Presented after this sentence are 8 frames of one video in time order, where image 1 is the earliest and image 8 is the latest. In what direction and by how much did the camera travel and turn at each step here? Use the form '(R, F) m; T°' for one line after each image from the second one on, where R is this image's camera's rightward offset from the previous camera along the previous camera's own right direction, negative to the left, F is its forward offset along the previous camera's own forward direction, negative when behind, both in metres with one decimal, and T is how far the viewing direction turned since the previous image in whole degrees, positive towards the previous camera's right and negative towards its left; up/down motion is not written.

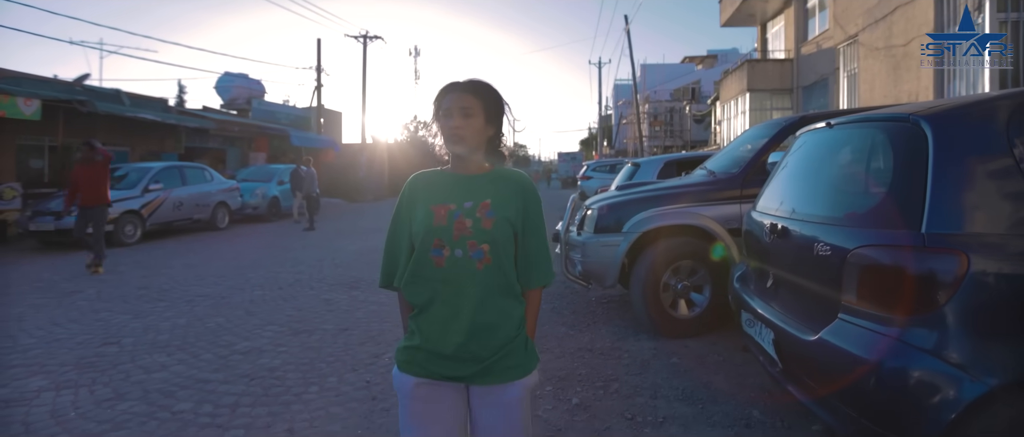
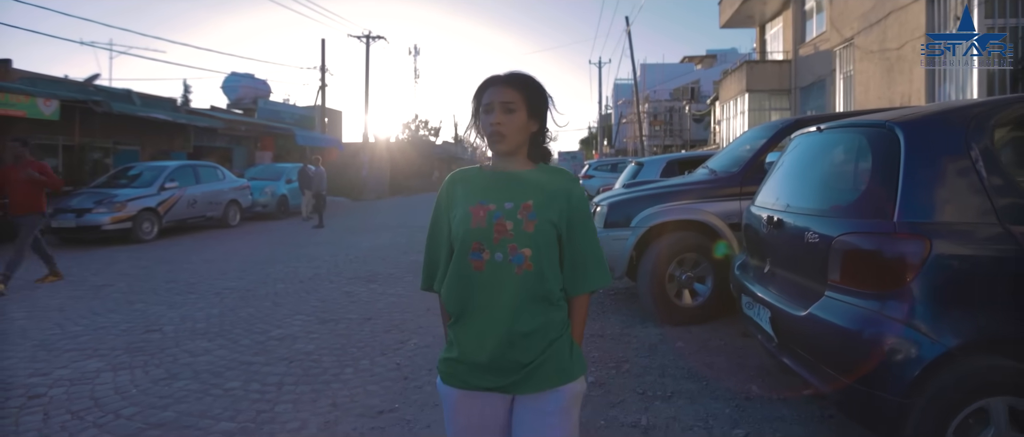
(-0.1, -0.4) m; 0°
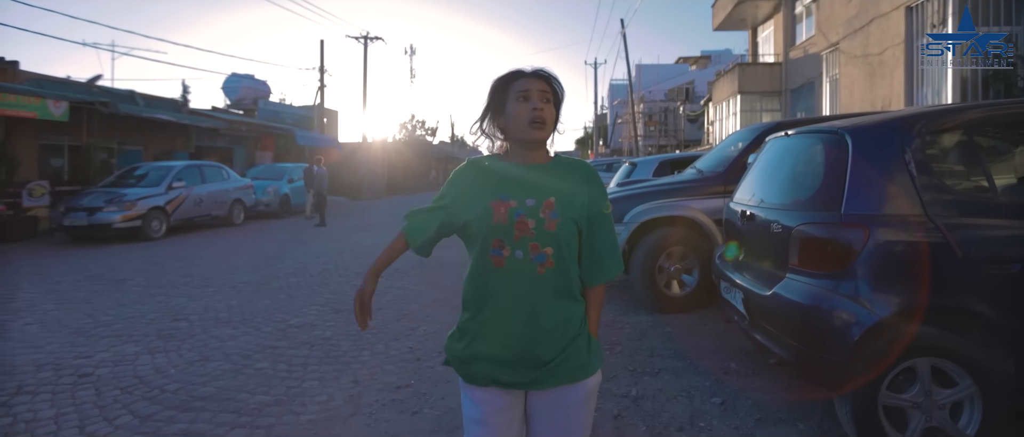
(-0.1, -0.5) m; 0°
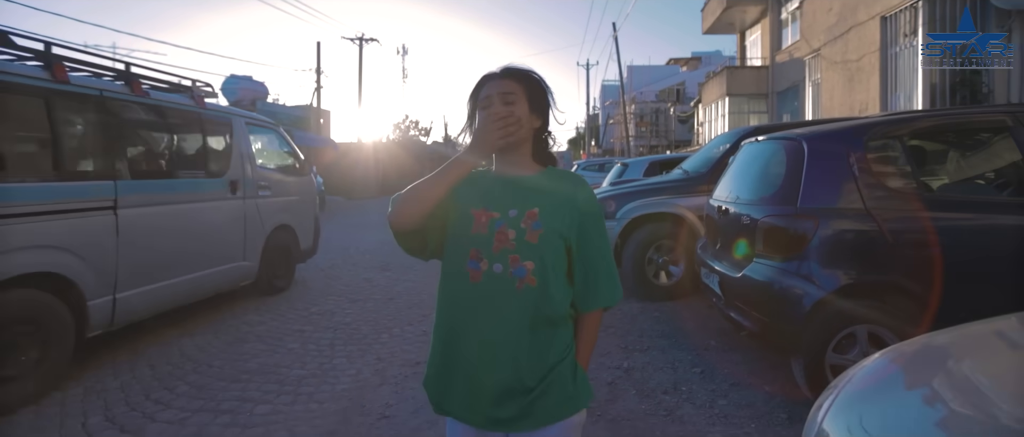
(-0.1, -0.6) m; +1°
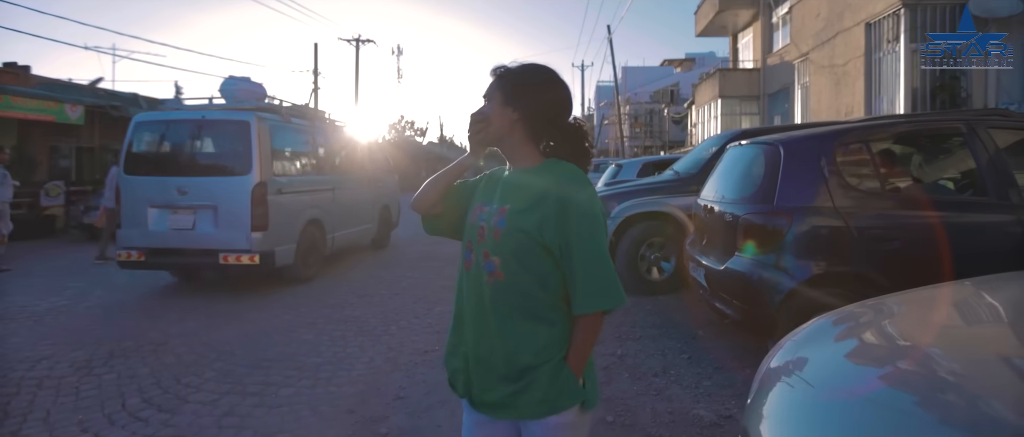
(-0.1, -0.4) m; 0°
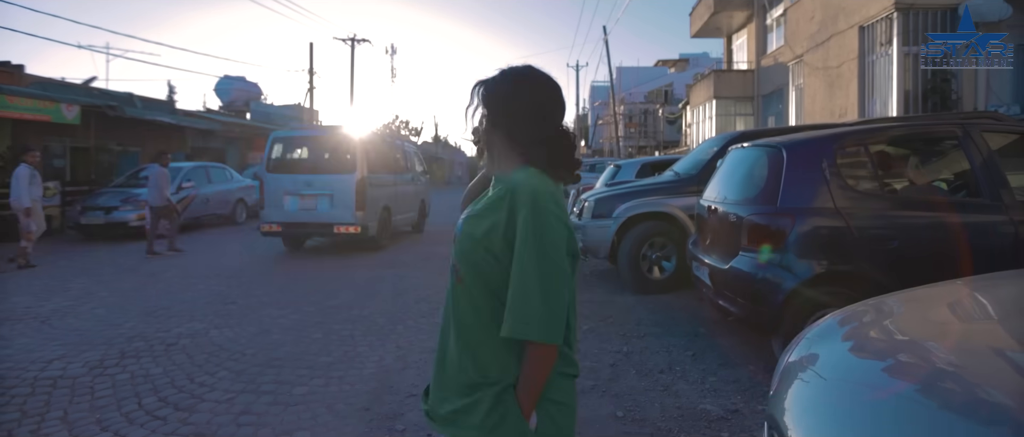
(-0.1, -0.1) m; +1°
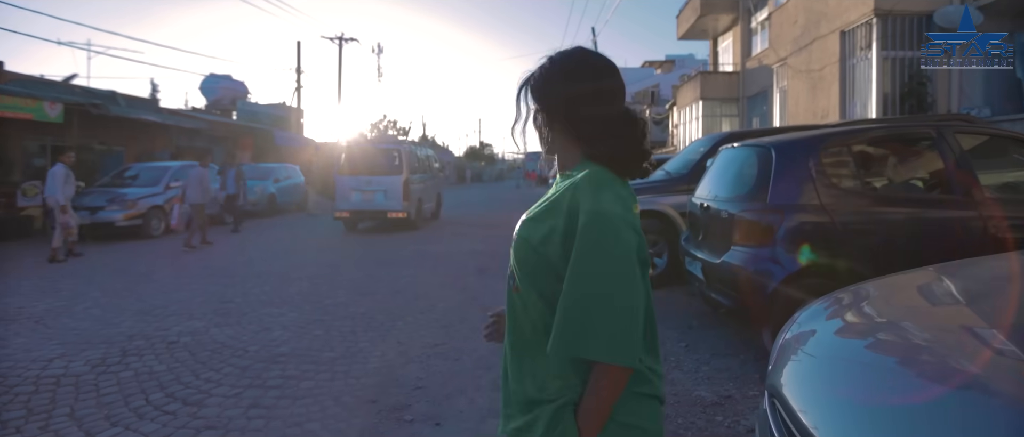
(-0.1, -0.2) m; +1°
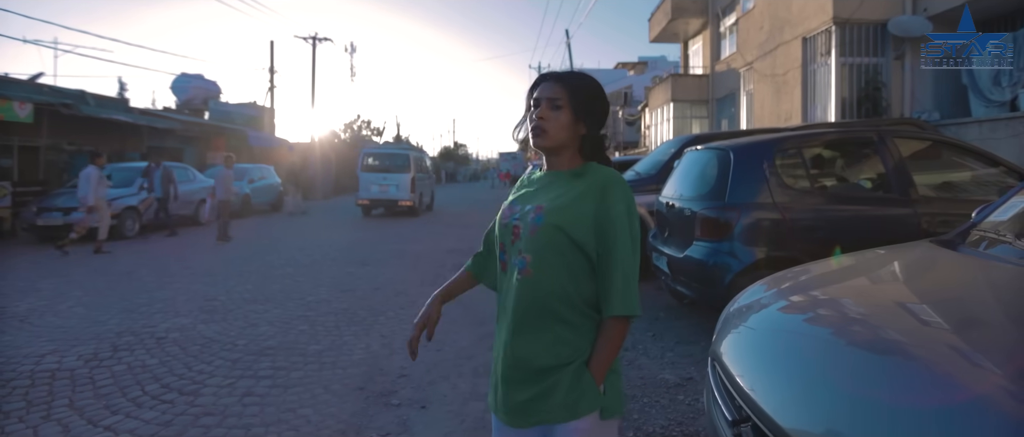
(0.0, -0.3) m; +2°
